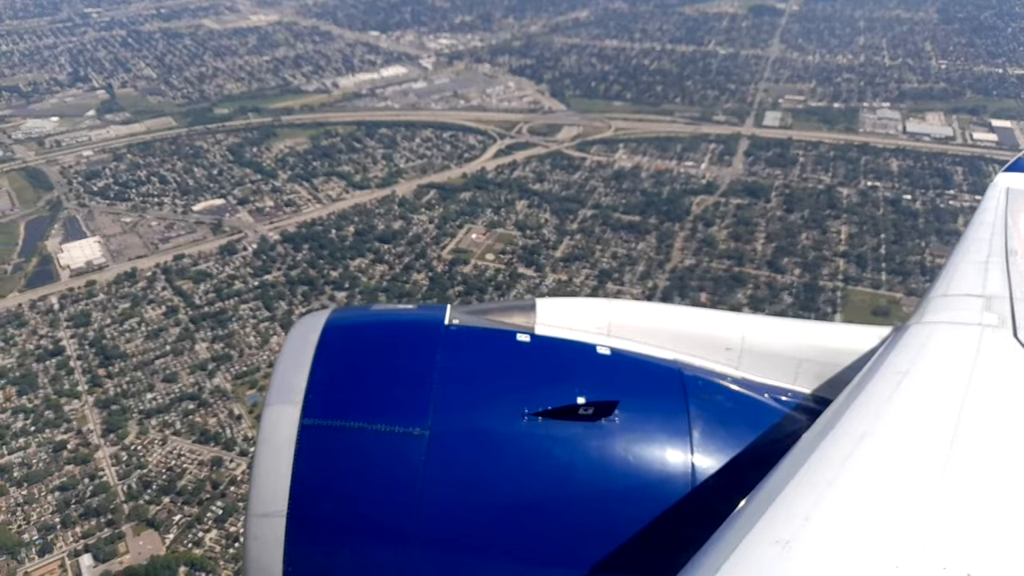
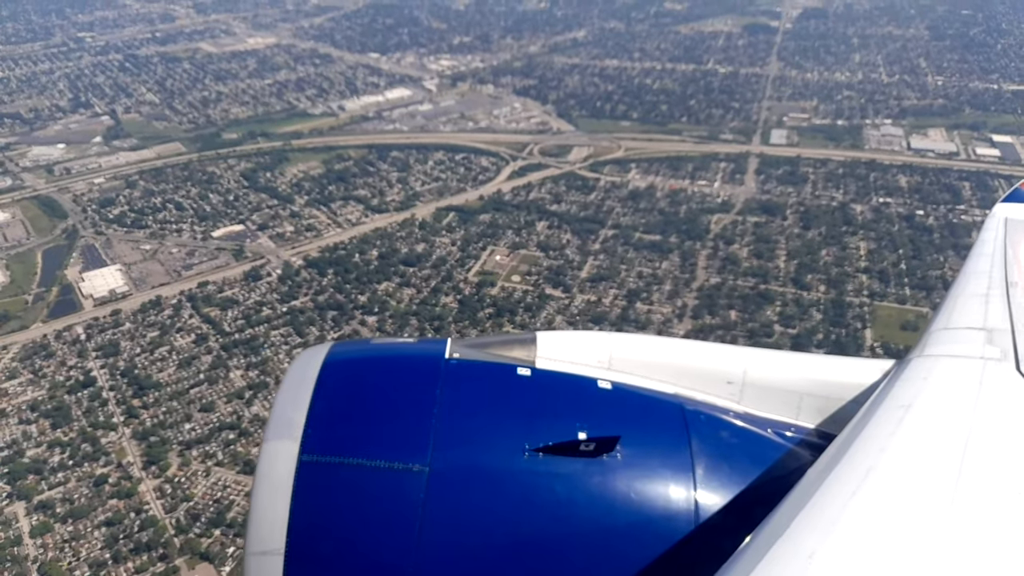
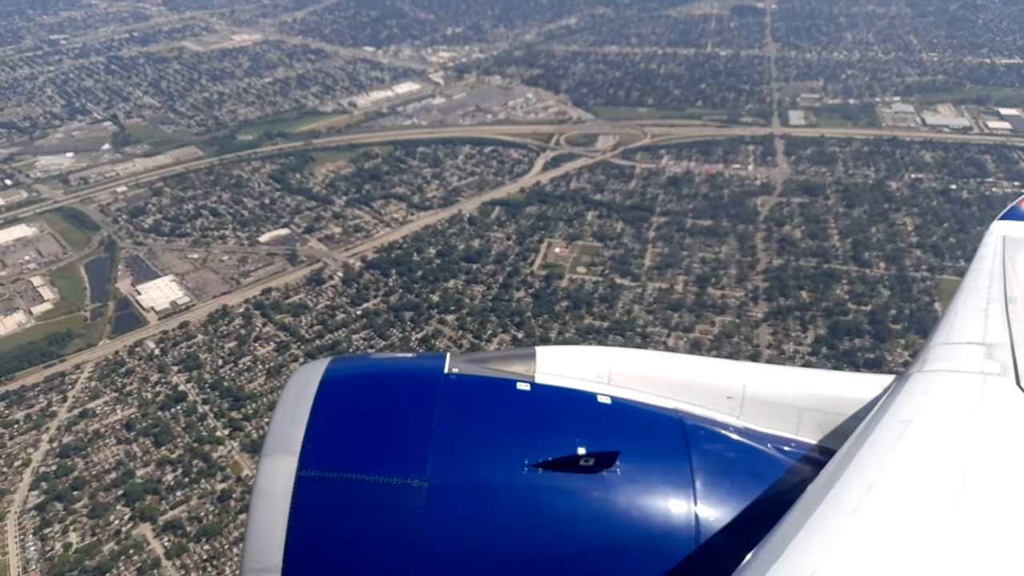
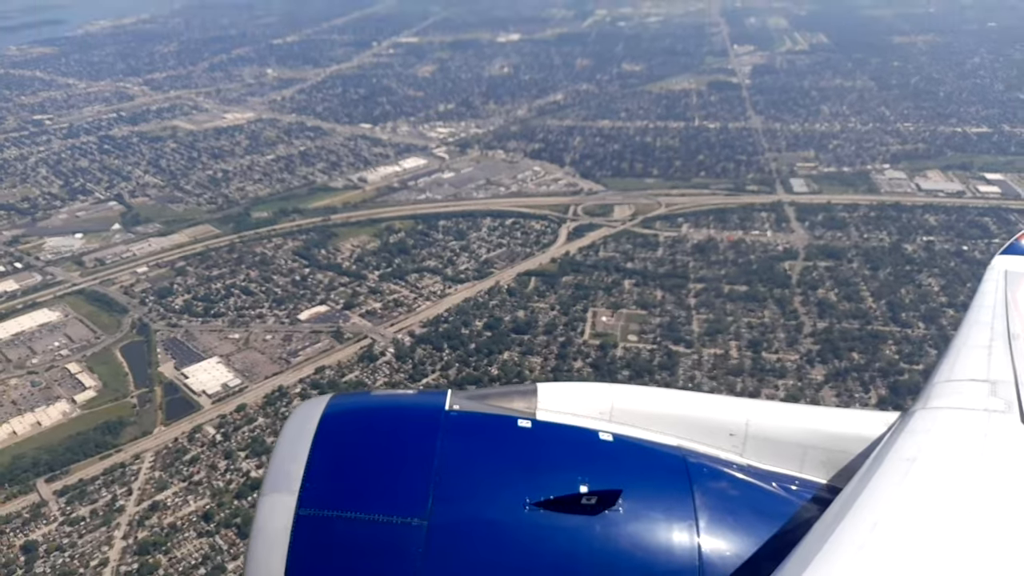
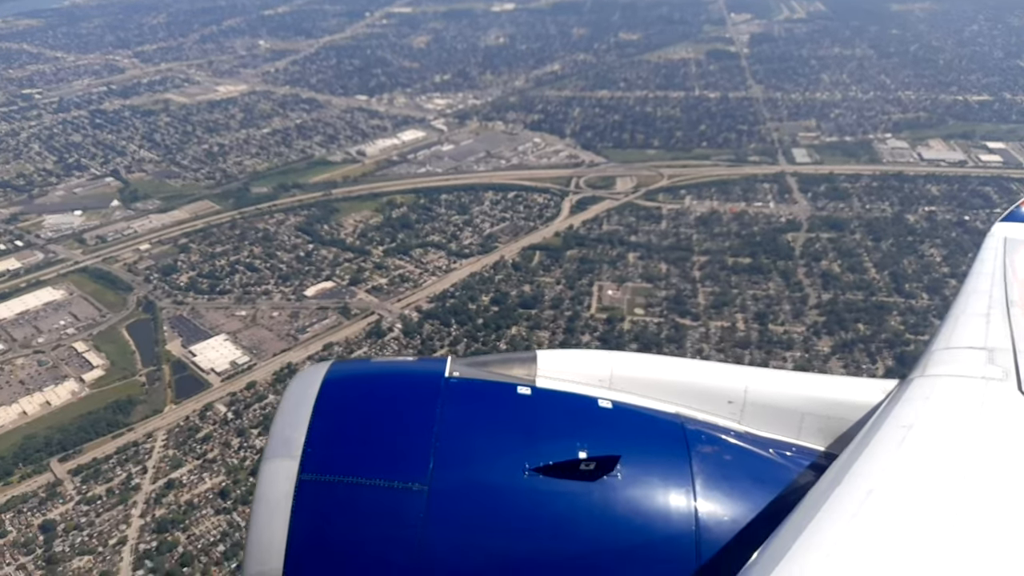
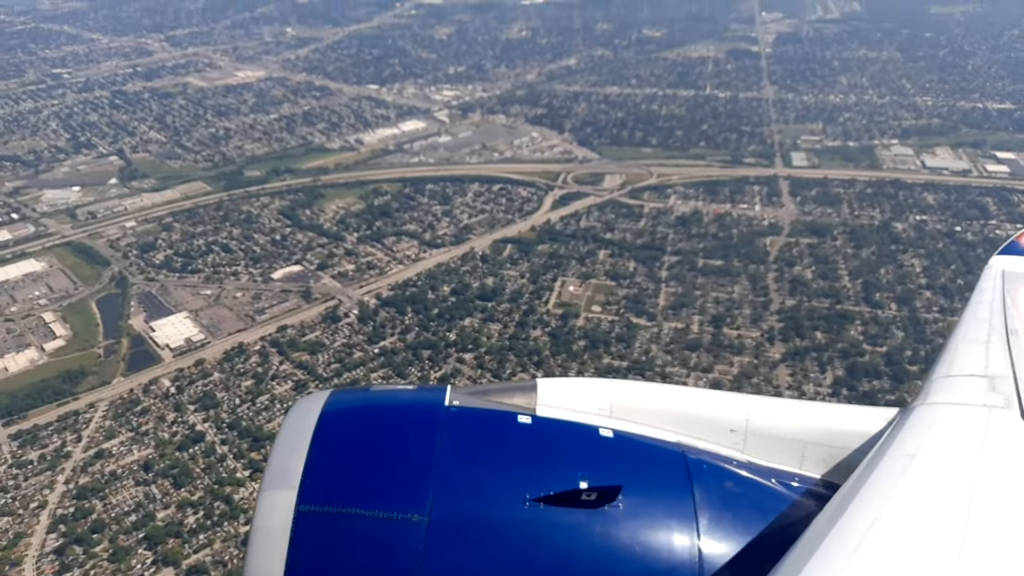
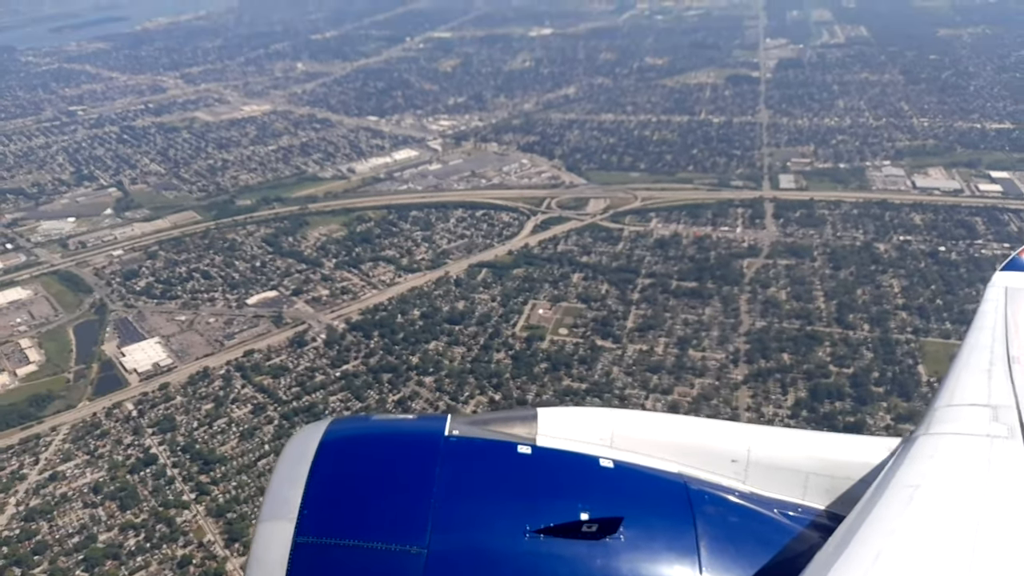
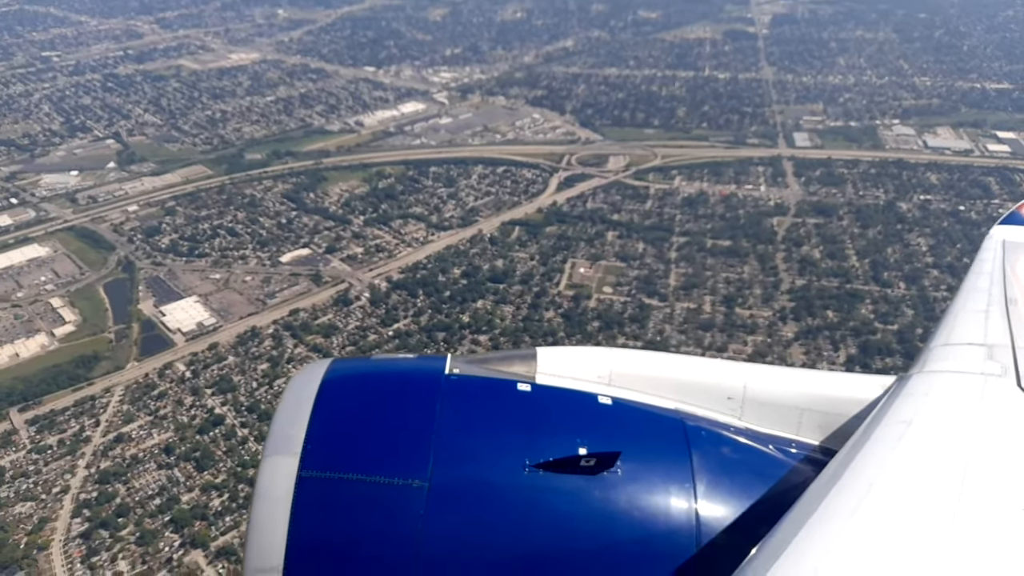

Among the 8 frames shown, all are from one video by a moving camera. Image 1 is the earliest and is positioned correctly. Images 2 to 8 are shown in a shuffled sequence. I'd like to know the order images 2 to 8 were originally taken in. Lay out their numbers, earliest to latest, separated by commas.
2, 7, 3, 6, 8, 4, 5
